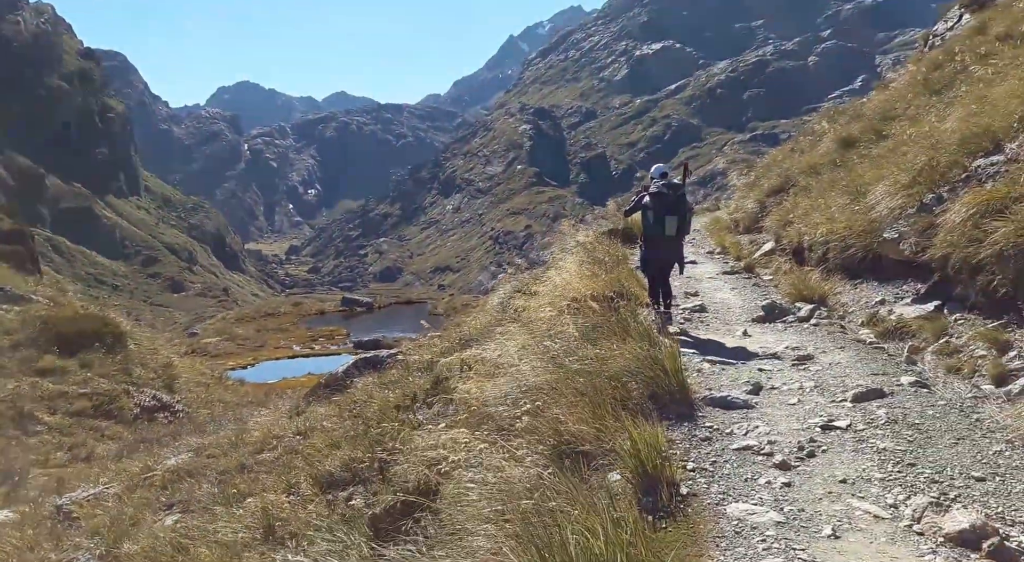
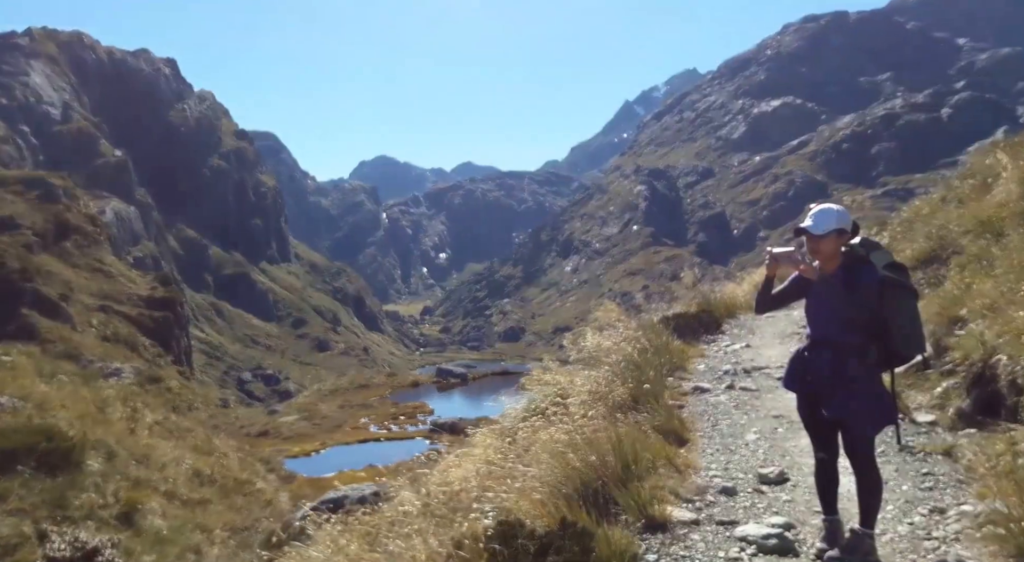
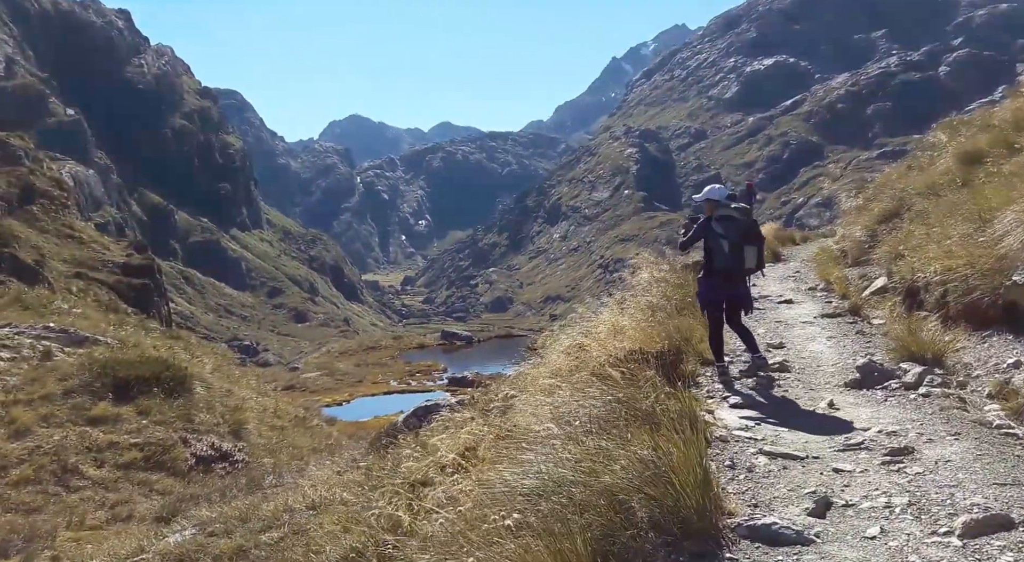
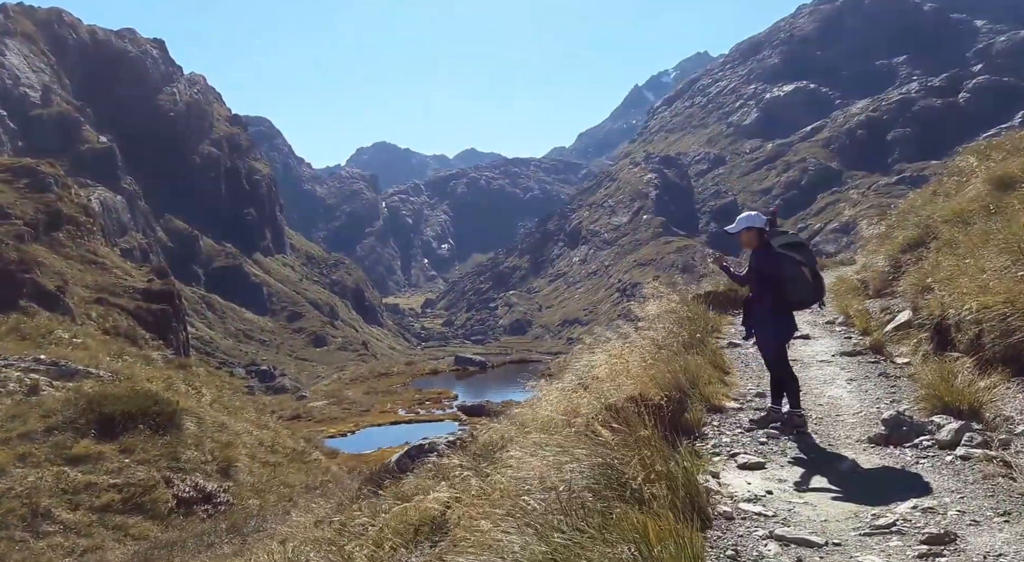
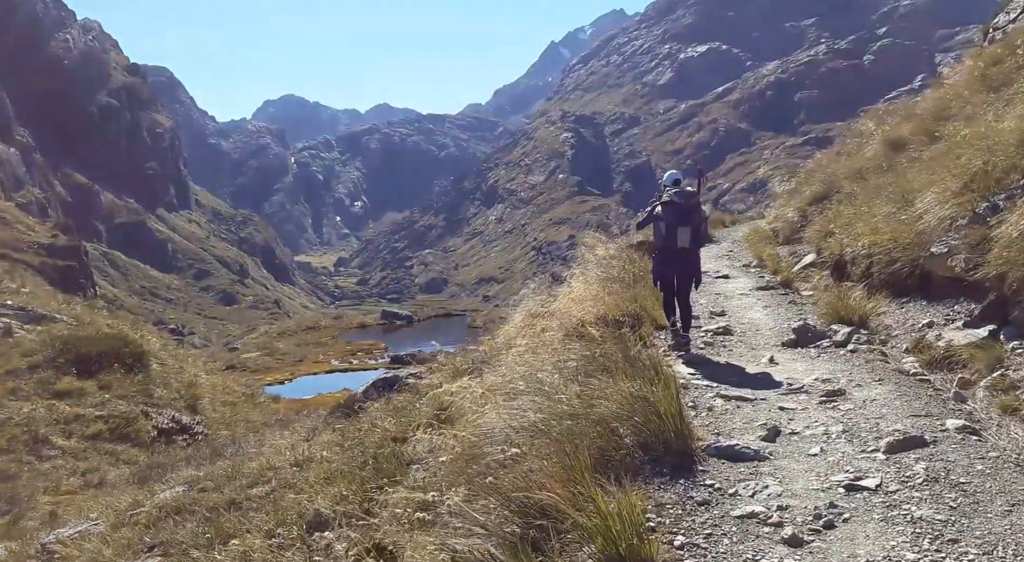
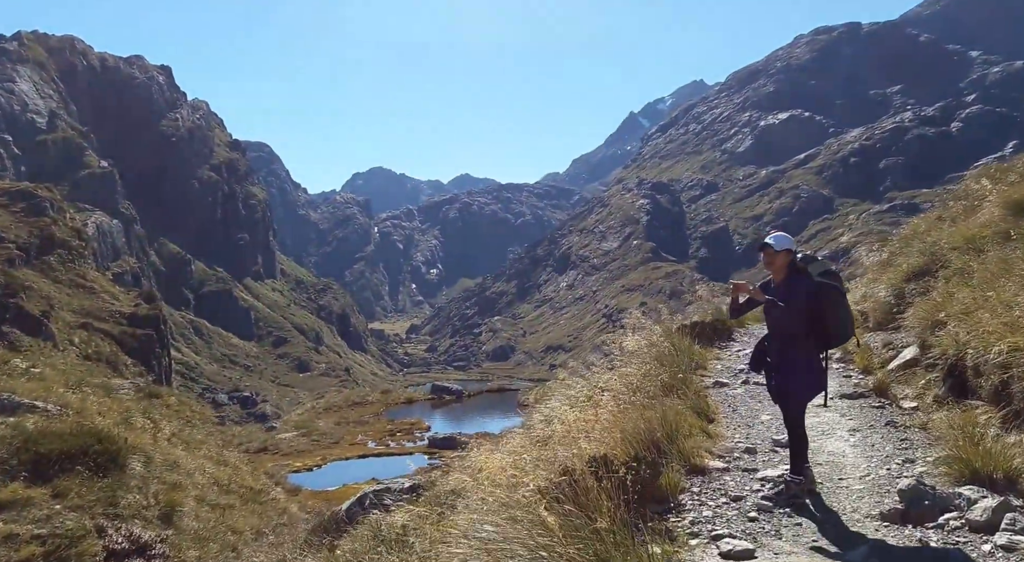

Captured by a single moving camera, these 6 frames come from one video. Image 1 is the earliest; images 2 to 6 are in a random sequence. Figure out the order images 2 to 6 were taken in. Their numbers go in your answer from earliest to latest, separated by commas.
5, 3, 4, 6, 2
